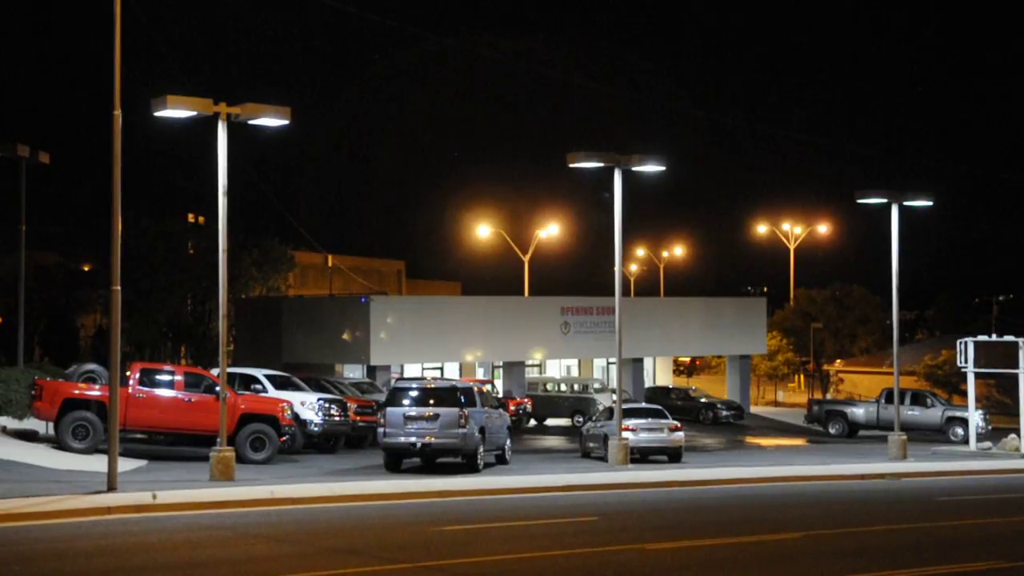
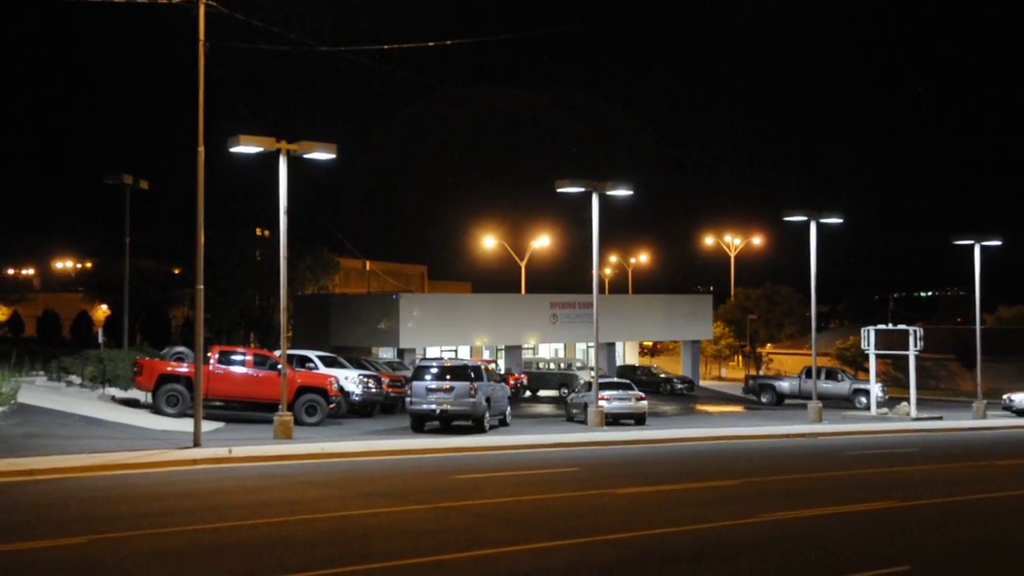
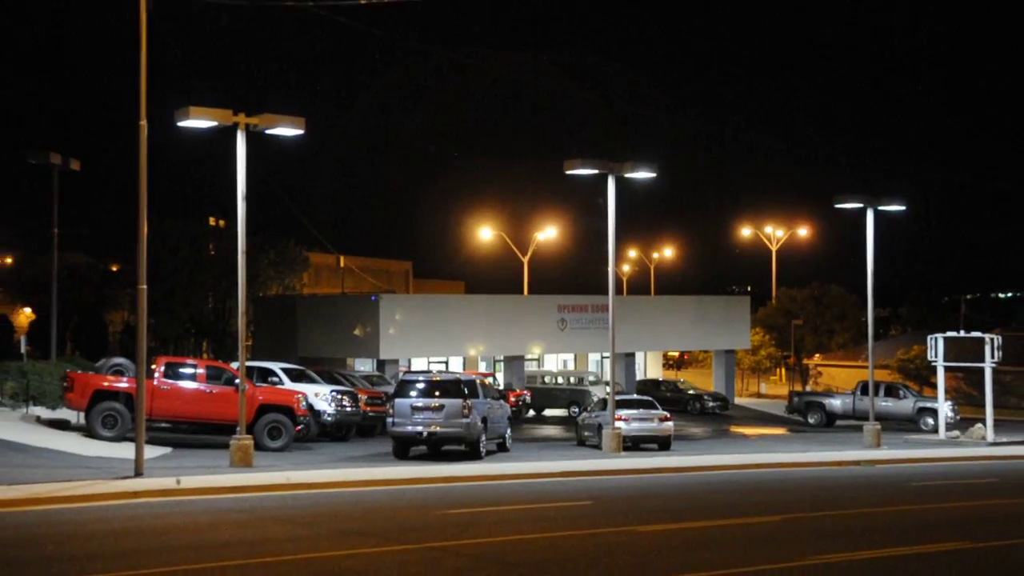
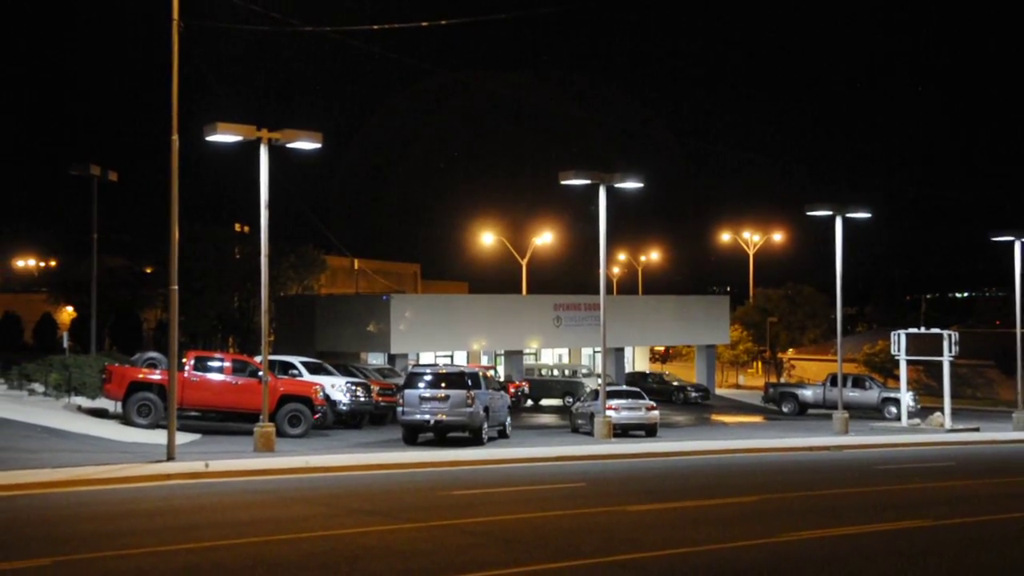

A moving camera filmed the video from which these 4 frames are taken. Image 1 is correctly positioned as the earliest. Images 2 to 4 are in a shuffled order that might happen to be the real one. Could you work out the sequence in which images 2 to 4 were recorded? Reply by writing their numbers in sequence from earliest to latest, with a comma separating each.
3, 4, 2
